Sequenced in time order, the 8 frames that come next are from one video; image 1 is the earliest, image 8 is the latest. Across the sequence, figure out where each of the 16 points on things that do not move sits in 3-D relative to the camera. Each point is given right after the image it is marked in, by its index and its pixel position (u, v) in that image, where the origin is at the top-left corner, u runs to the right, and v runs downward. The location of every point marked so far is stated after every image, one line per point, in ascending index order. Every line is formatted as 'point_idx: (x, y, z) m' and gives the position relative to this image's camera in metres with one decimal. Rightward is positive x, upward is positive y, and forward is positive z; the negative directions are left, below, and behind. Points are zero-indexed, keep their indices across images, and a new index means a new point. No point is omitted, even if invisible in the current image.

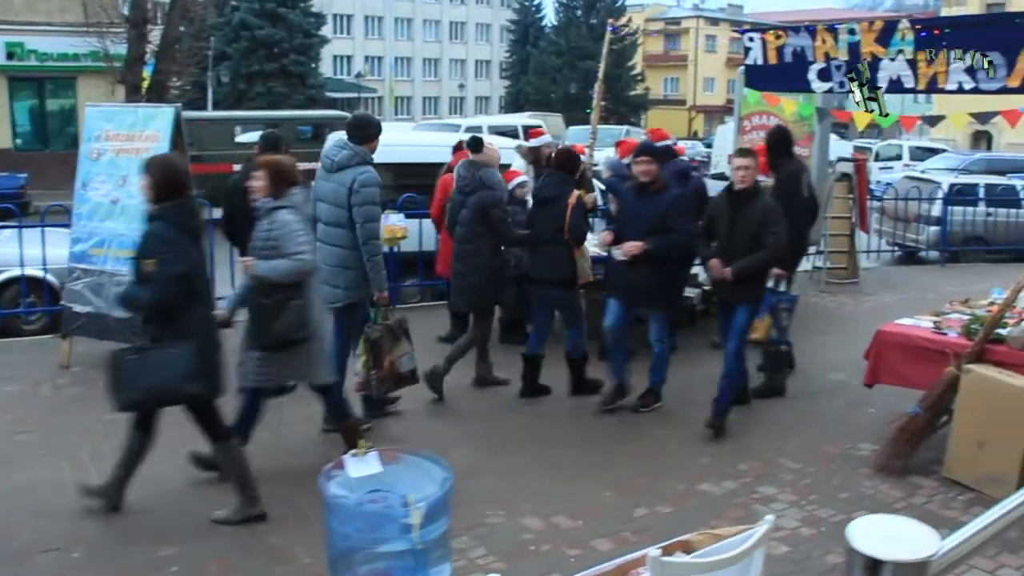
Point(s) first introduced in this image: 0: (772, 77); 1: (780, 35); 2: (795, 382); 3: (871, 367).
0: (+2.1, +1.7, +9.5) m
1: (+2.1, +2.1, +9.3) m
2: (+1.9, -0.6, +7.6) m
3: (+1.8, -0.4, +5.8) m
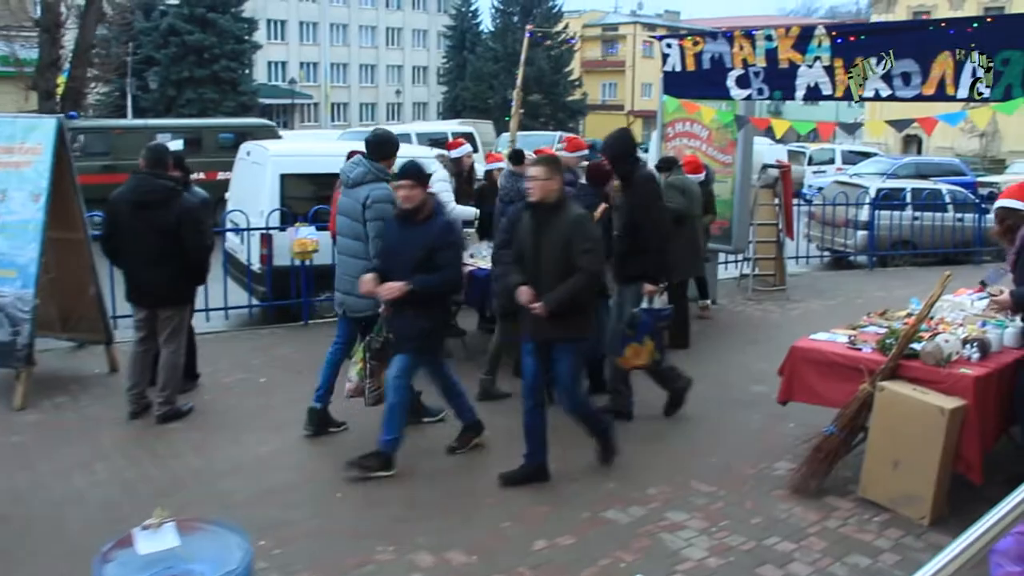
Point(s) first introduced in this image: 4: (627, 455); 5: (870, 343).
0: (+1.4, +1.7, +9.3) m
1: (+1.4, +2.0, +9.1) m
2: (+1.3, -0.7, +7.4) m
3: (+1.3, -0.5, +5.6) m
4: (+0.6, -0.9, +6.0) m
5: (+1.7, -0.3, +5.4) m
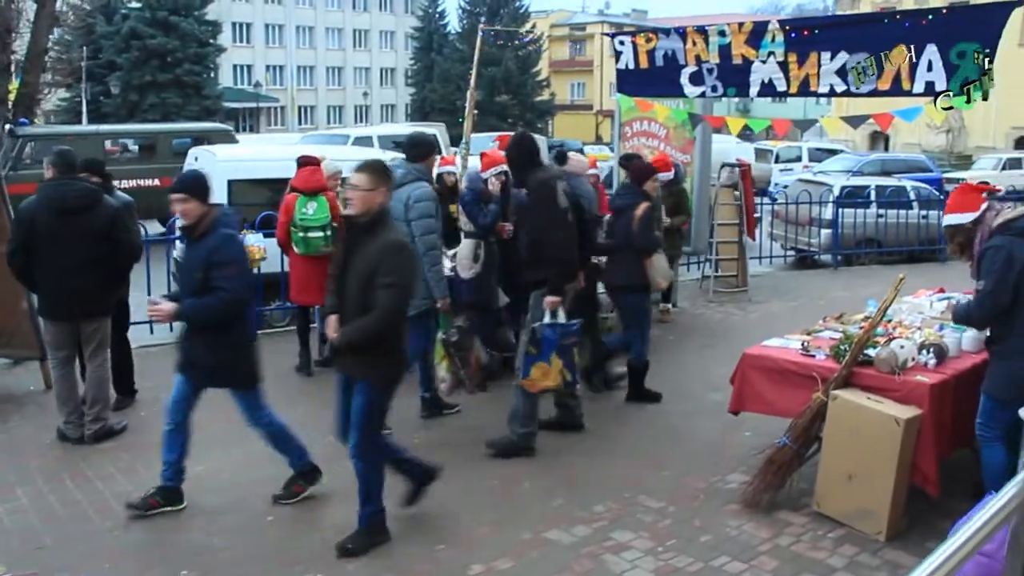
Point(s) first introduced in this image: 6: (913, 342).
0: (+1.0, +1.6, +9.1) m
1: (+1.0, +2.0, +8.9) m
2: (+1.0, -0.7, +7.1) m
3: (+1.1, -0.5, +5.4) m
4: (+0.3, -0.9, +5.7) m
5: (+1.4, -0.3, +5.2) m
6: (+1.8, -0.2, +5.1) m
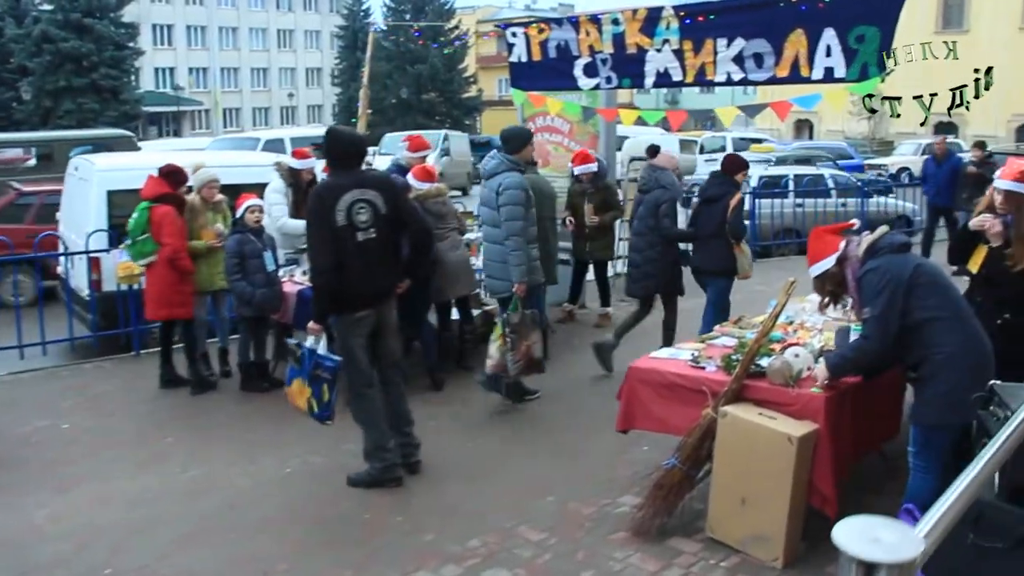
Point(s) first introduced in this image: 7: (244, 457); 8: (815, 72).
0: (+0.2, +1.6, +8.6) m
1: (+0.2, +1.9, +8.4) m
2: (+0.3, -0.8, +6.7) m
3: (+0.5, -0.5, +5.0) m
4: (-0.3, -1.0, +5.2) m
5: (+0.8, -0.3, +4.8) m
6: (+1.2, -0.3, +4.7) m
7: (-1.4, -0.9, +6.1) m
8: (+1.8, +1.3, +6.7) m
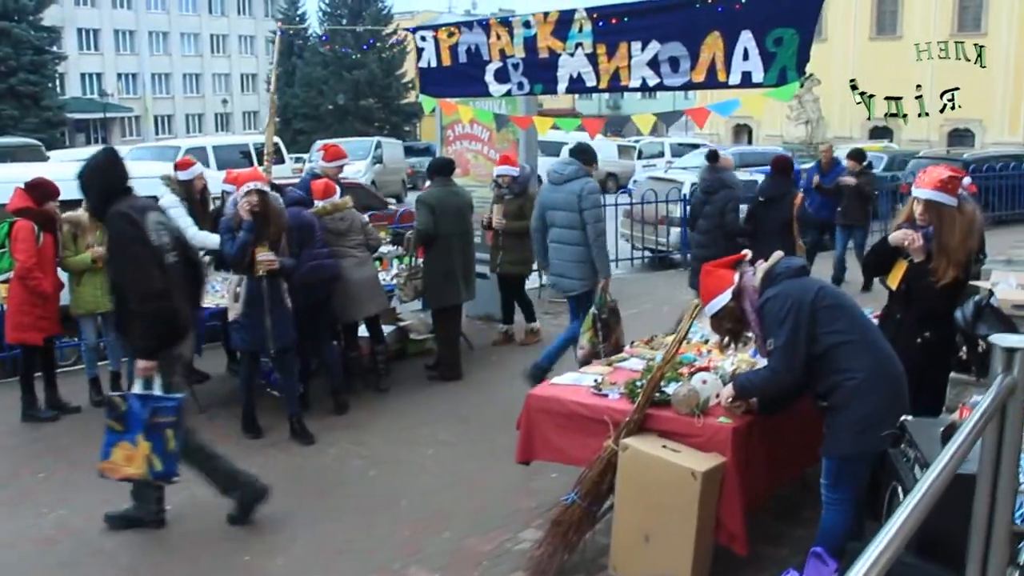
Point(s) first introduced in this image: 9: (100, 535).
0: (-0.5, +1.5, +8.2) m
1: (-0.4, +1.8, +8.1) m
2: (-0.2, -0.9, +6.3) m
3: (0.0, -0.6, +4.6) m
4: (-0.7, -1.1, +4.9) m
5: (+0.4, -0.4, +4.5) m
6: (+0.8, -0.3, +4.4) m
7: (-1.9, -1.0, +5.6) m
8: (+1.2, +1.2, +6.4) m
9: (-1.8, -1.1, +5.0) m
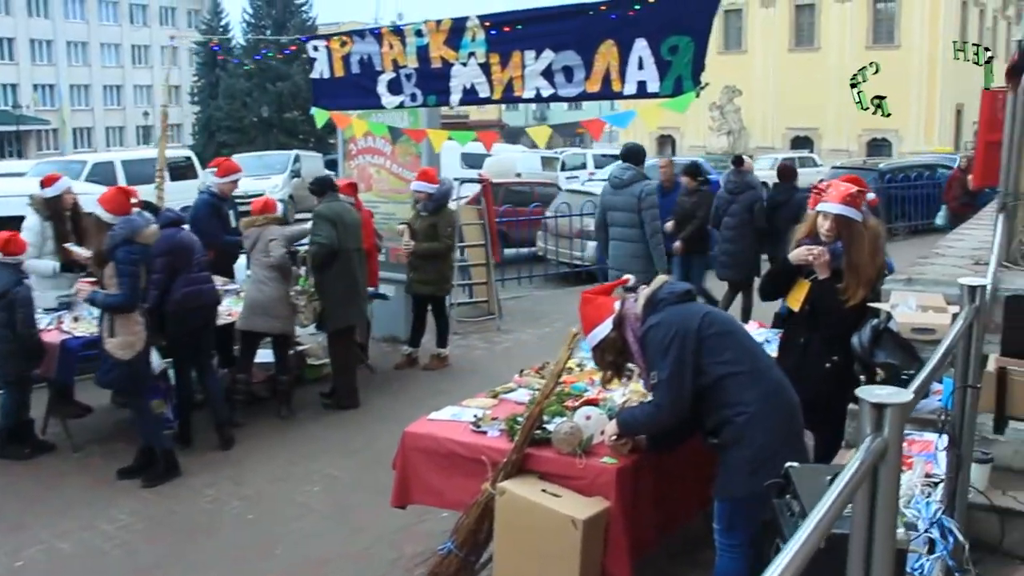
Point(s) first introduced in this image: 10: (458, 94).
0: (-1.2, +1.3, +7.9) m
1: (-1.1, +1.7, +7.7) m
2: (-0.8, -1.0, +6.0) m
3: (-0.4, -0.7, +4.3) m
4: (-1.2, -1.2, +4.4) m
5: (-0.1, -0.5, +4.1) m
6: (+0.3, -0.4, +4.0) m
7: (-2.4, -1.2, +5.2) m
8: (+0.6, +1.1, +6.2) m
9: (-2.3, -1.2, +4.5) m
10: (-0.3, +1.2, +7.1) m
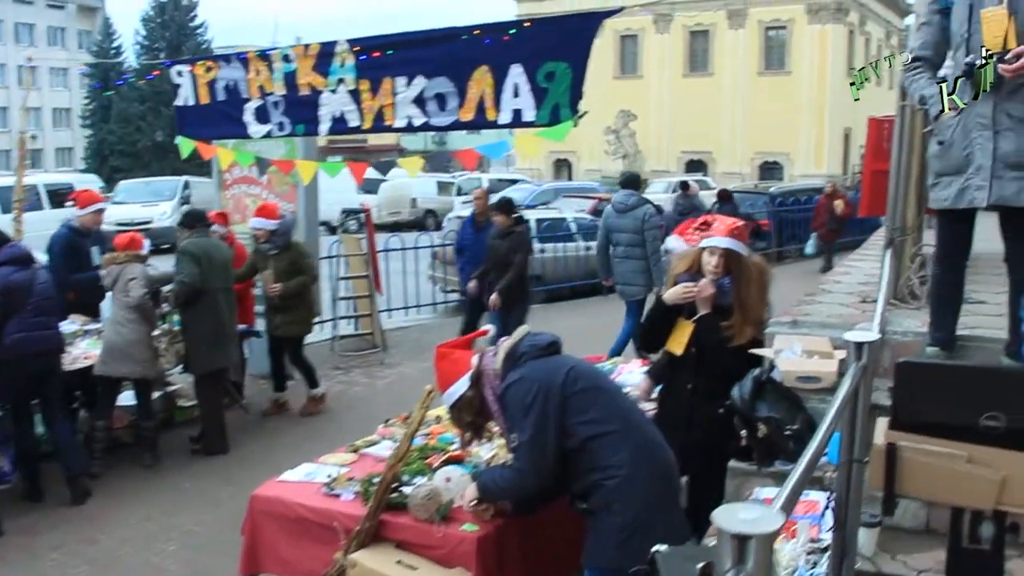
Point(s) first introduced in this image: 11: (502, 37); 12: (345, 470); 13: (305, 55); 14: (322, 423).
0: (-2.0, +1.1, +7.4) m
1: (-1.9, +1.4, +7.3) m
2: (-1.4, -1.2, +5.5) m
3: (-0.9, -0.9, +3.9) m
4: (-1.7, -1.4, +4.0) m
5: (-0.5, -0.6, +3.8) m
6: (-0.1, -0.6, +3.7) m
7: (-3.0, -1.4, +4.6) m
8: (0.0, +0.9, +5.9) m
9: (-2.8, -1.4, +4.0) m
10: (-1.0, +1.0, +6.7) m
11: (0.0, +1.3, +5.8) m
12: (-0.6, -0.6, +4.0) m
13: (-1.2, +1.4, +6.7) m
14: (-1.2, -0.9, +7.5) m
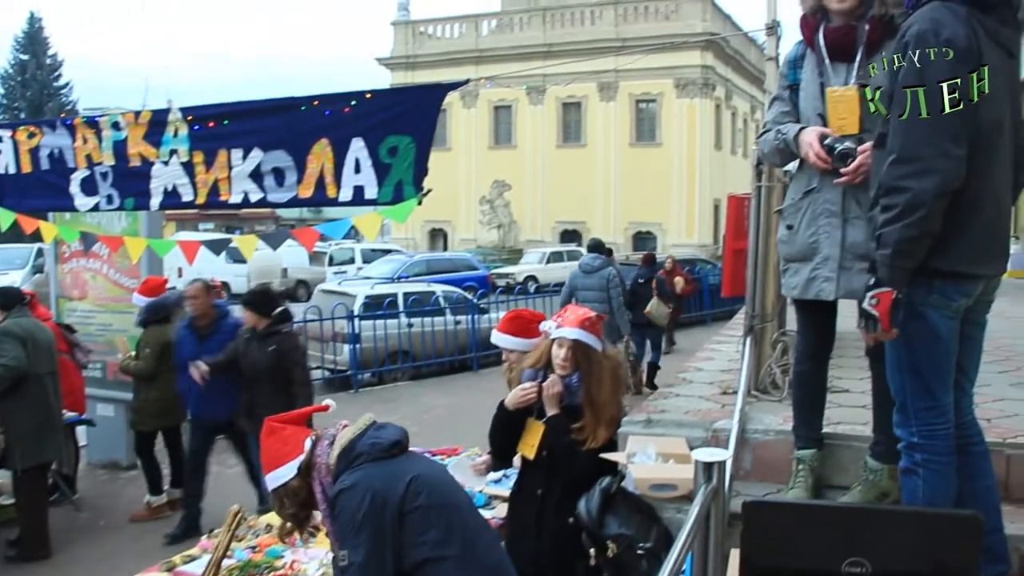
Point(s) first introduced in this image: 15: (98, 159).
0: (-2.9, +0.6, +6.9) m
1: (-2.8, +0.9, +6.7) m
2: (-2.0, -1.6, +4.9) m
3: (-1.4, -1.2, +3.3) m
4: (-2.2, -1.7, +3.3) m
5: (-1.0, -0.9, +3.3) m
6: (-0.6, -0.9, +3.3) m
7: (-3.5, -1.7, +3.8) m
8: (-0.8, +0.5, +5.5) m
9: (-3.3, -1.7, +3.2) m
10: (-1.9, +0.5, +6.2) m
11: (-0.7, +0.8, +5.4) m
12: (-1.1, -0.9, +3.5) m
13: (-2.0, +0.9, +6.3) m
14: (-2.1, -1.4, +6.9) m
15: (-2.3, +0.7, +6.5) m
